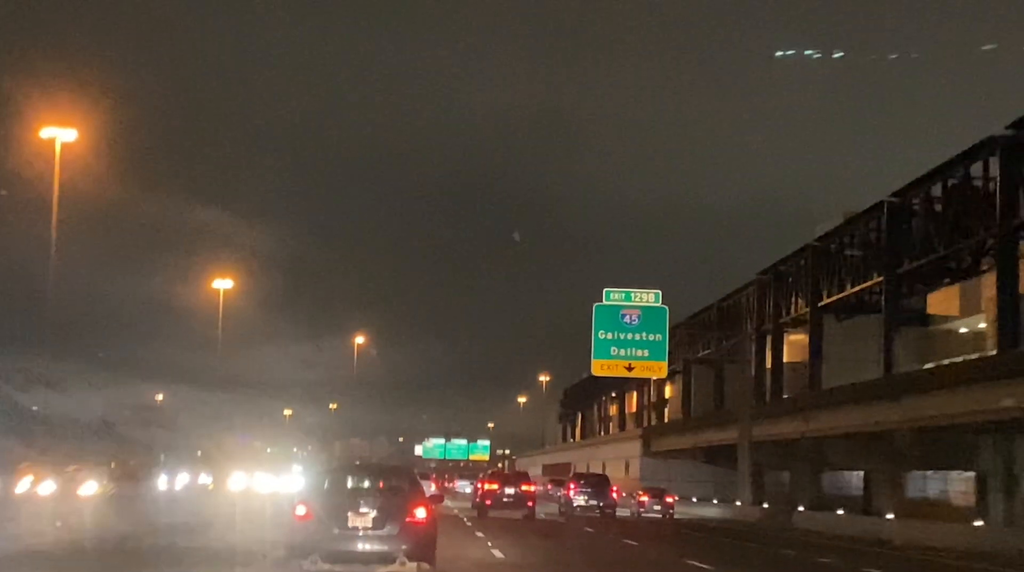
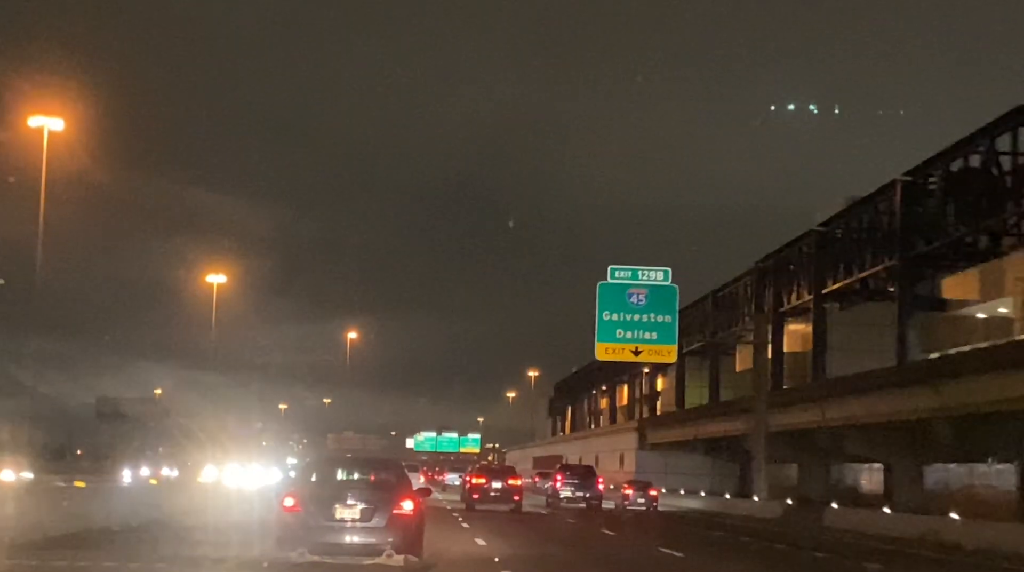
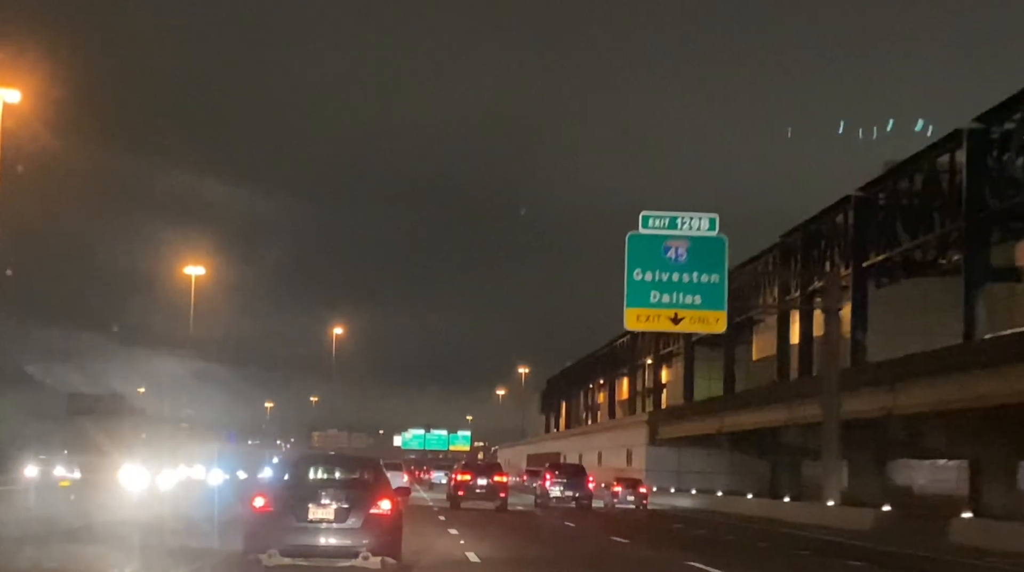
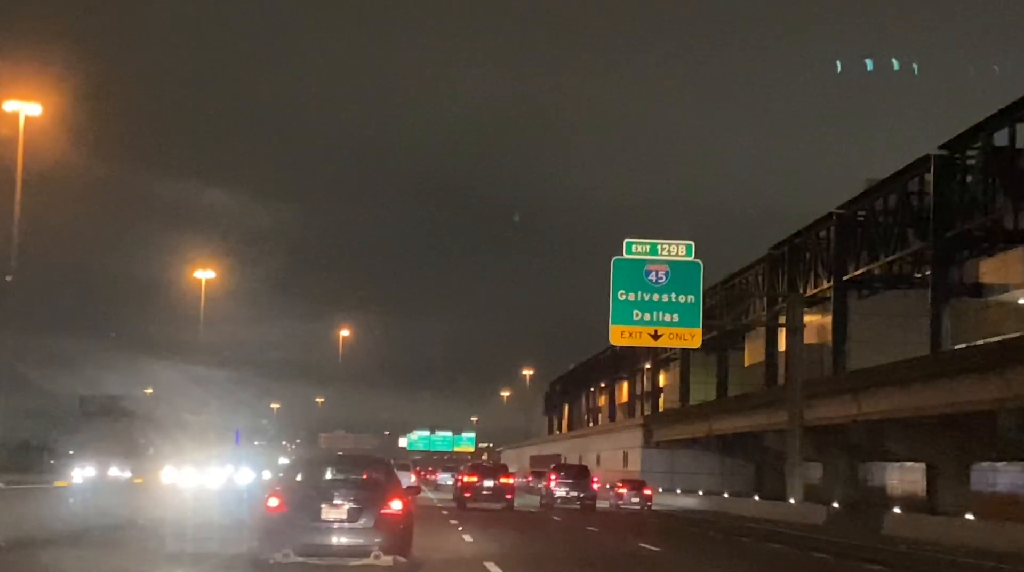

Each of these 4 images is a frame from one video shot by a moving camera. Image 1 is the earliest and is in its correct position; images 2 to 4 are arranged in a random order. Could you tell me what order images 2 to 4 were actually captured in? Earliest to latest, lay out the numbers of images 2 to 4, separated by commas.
2, 4, 3
